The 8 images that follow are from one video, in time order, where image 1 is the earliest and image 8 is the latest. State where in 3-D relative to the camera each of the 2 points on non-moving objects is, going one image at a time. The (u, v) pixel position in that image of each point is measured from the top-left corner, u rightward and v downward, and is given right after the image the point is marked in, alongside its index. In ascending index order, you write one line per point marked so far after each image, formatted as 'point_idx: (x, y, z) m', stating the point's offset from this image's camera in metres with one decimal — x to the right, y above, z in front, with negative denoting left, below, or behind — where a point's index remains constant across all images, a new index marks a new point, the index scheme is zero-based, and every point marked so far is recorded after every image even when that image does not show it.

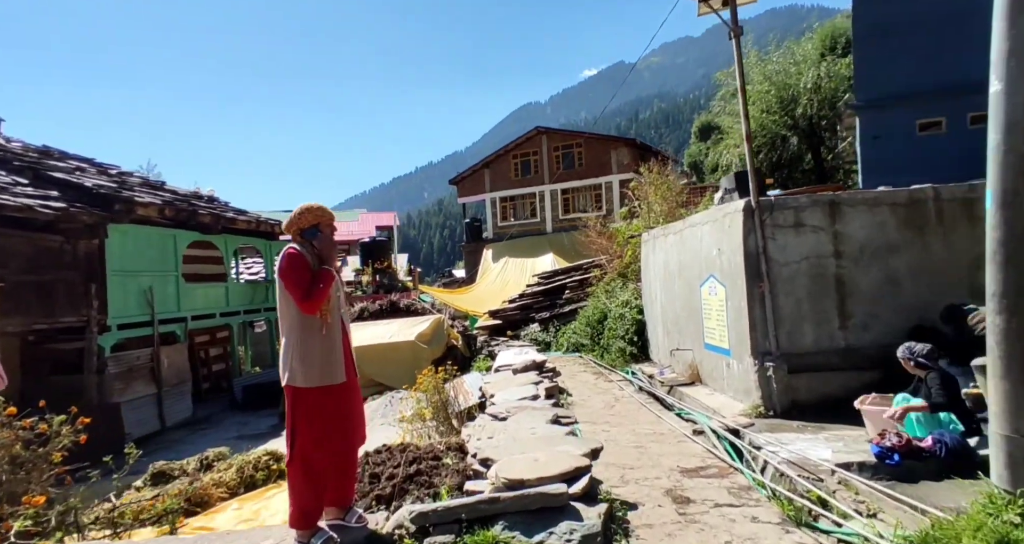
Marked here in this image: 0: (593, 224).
0: (+1.2, +0.8, +9.4) m
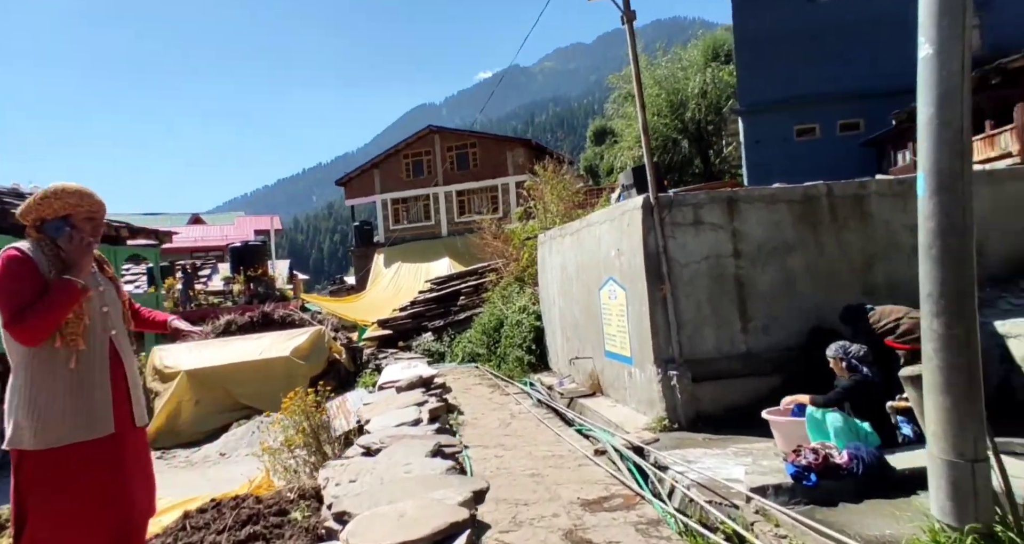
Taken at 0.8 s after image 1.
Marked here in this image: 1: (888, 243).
0: (-0.4, +0.7, +9.0) m
1: (+2.5, +0.2, +3.9) m
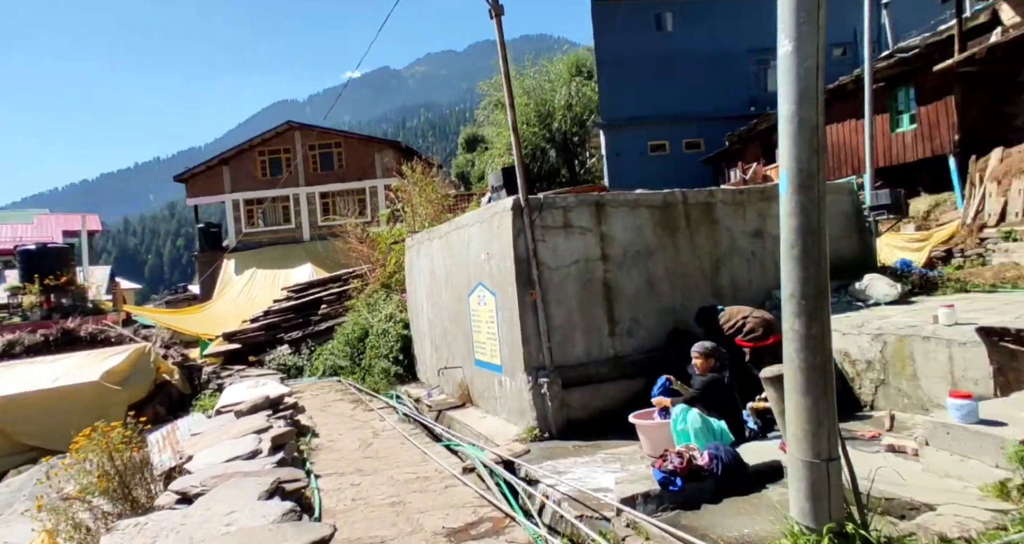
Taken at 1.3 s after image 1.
0: (-2.3, +0.6, +8.5) m
1: (+1.6, +0.2, +4.1) m
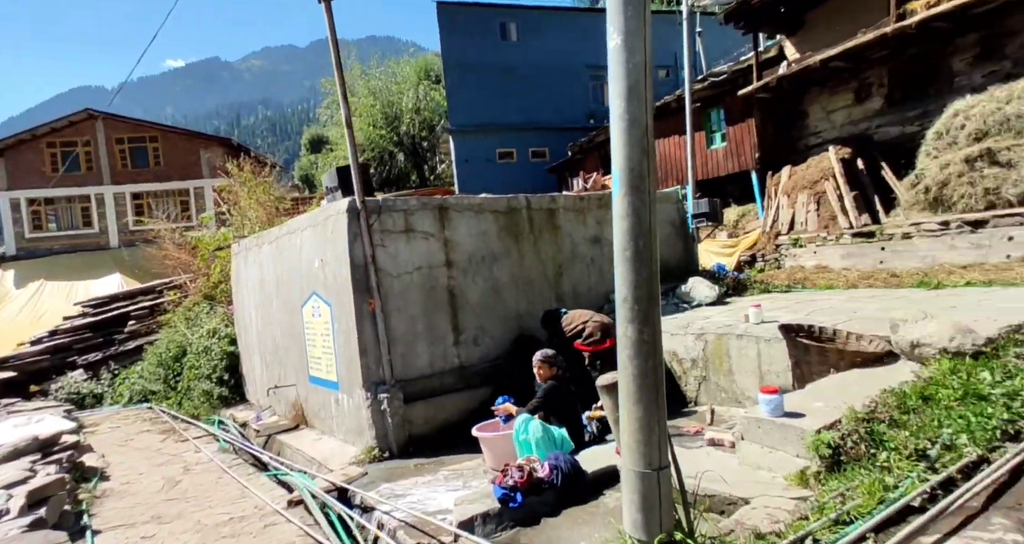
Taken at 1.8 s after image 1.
0: (-4.4, +0.5, +7.6) m
1: (+0.4, +0.1, +4.3) m
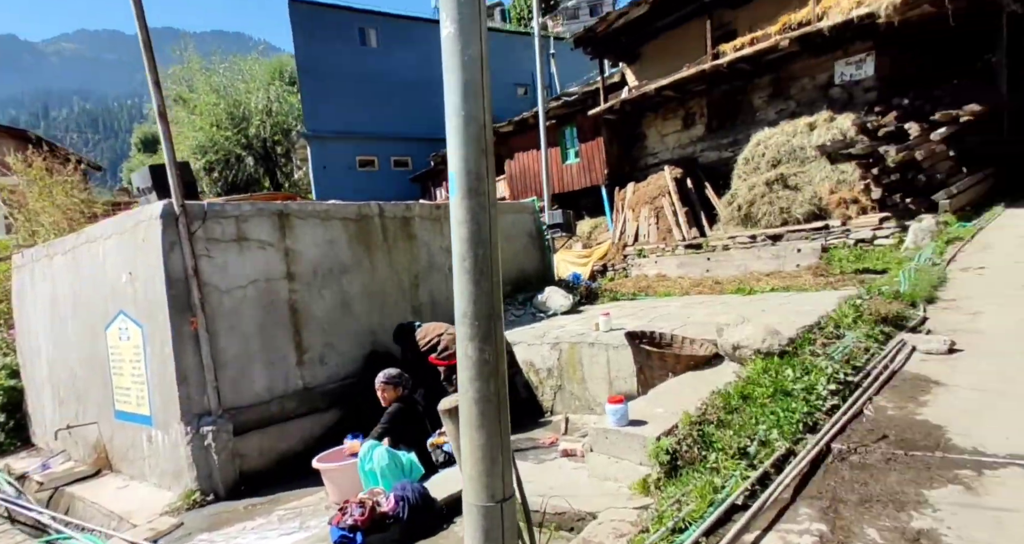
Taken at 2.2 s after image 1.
0: (-6.1, +0.3, +6.2) m
1: (-0.6, 0.0, +4.1) m
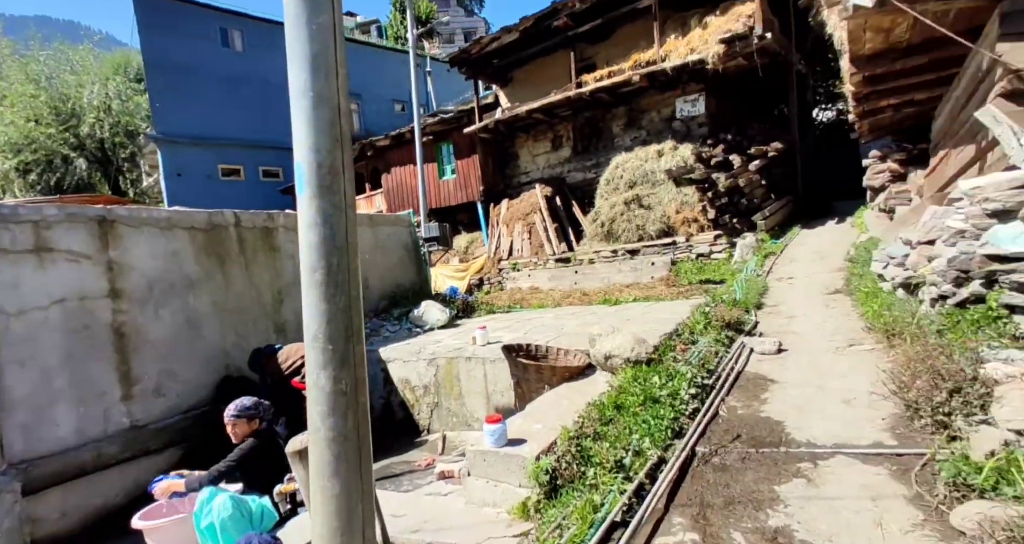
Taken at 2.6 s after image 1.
0: (-7.3, +0.1, +4.7) m
1: (-1.4, -0.1, +3.8) m
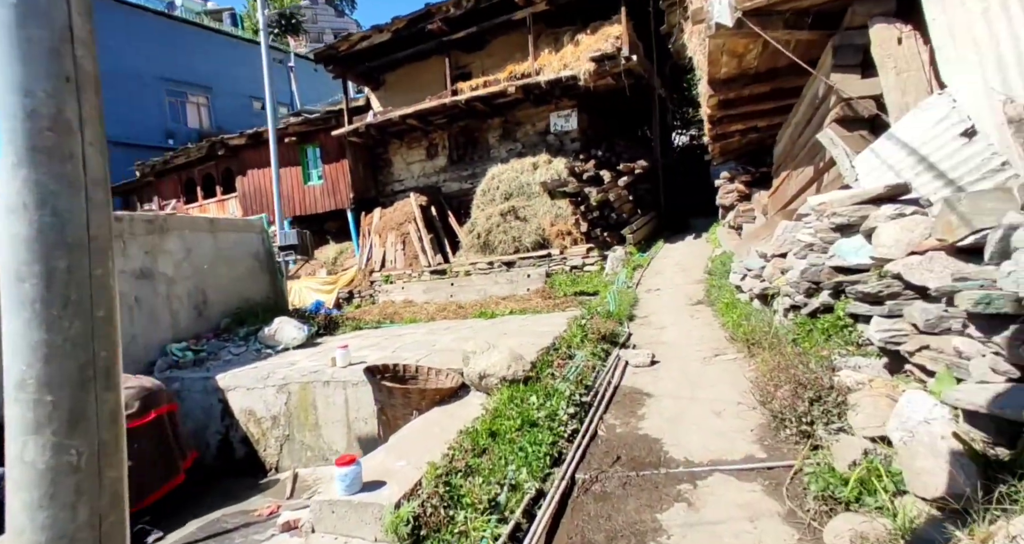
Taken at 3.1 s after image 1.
0: (-8.1, +0.1, +2.7) m
1: (-2.2, -0.1, +3.0) m
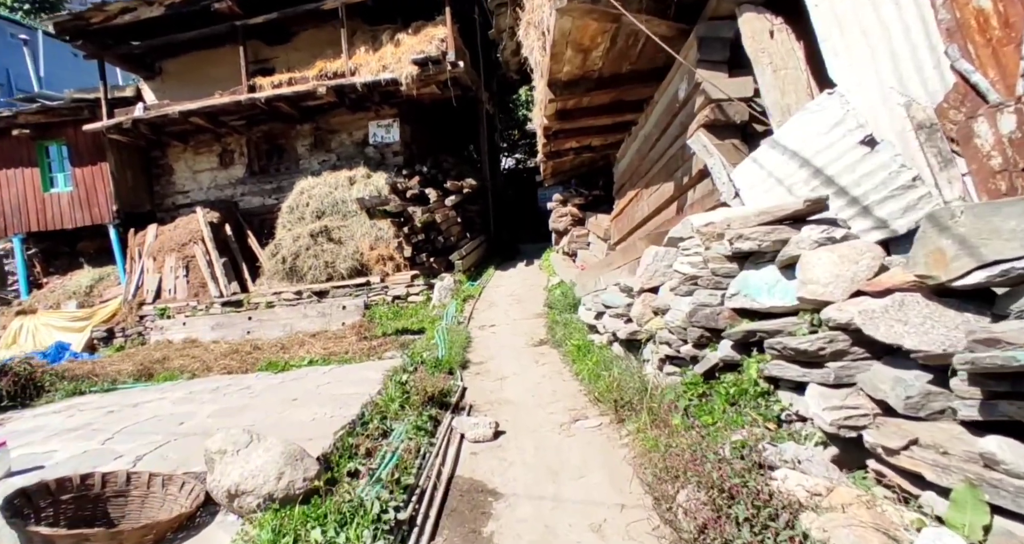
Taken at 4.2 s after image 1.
0: (-8.4, -0.1, -1.3) m
1: (-2.8, -0.3, +0.6) m
